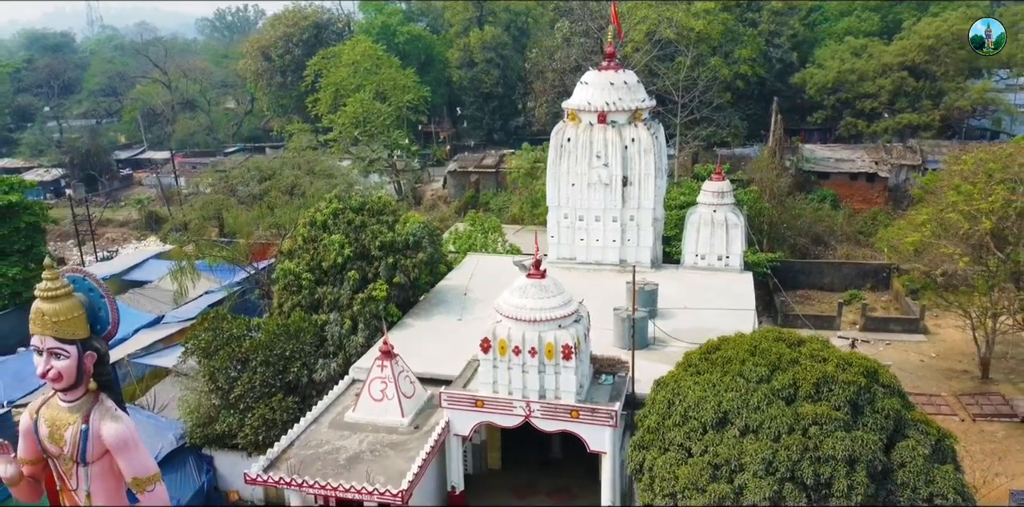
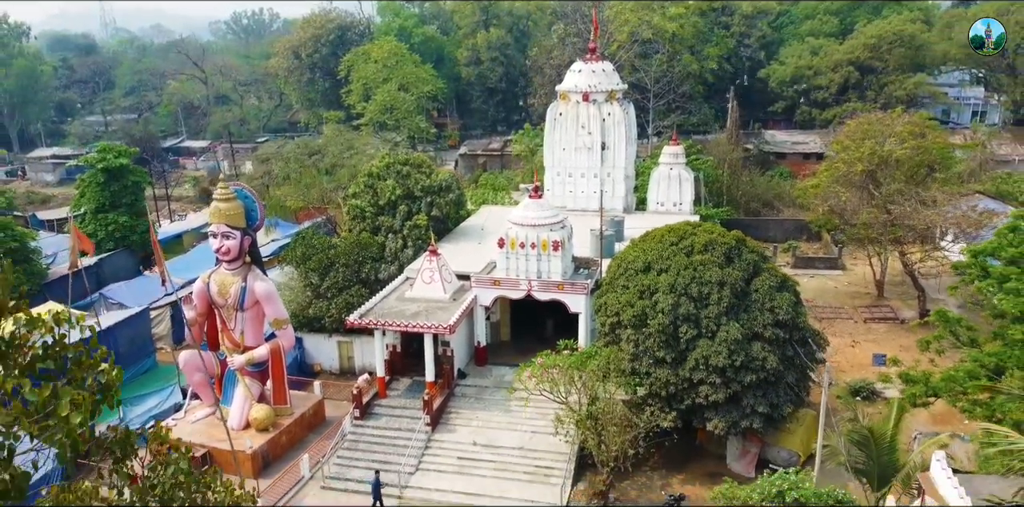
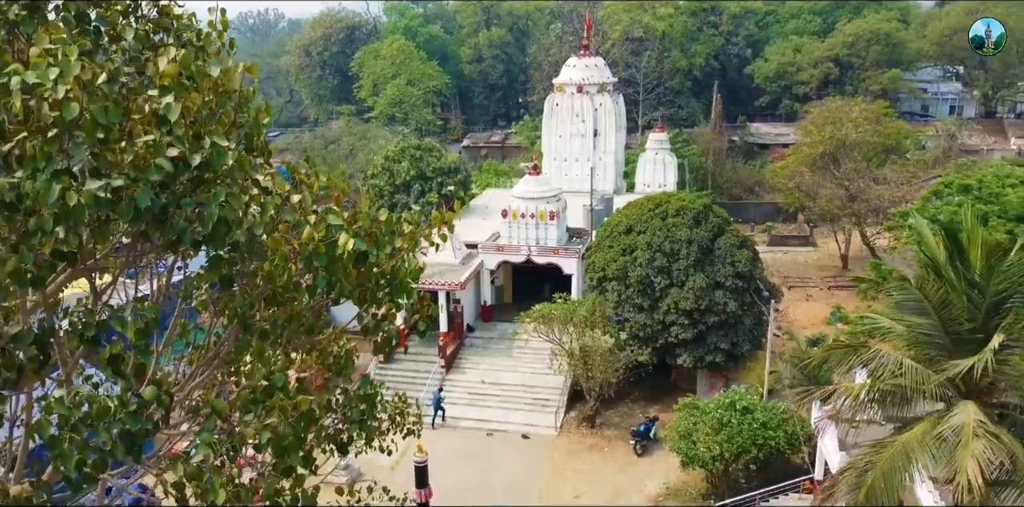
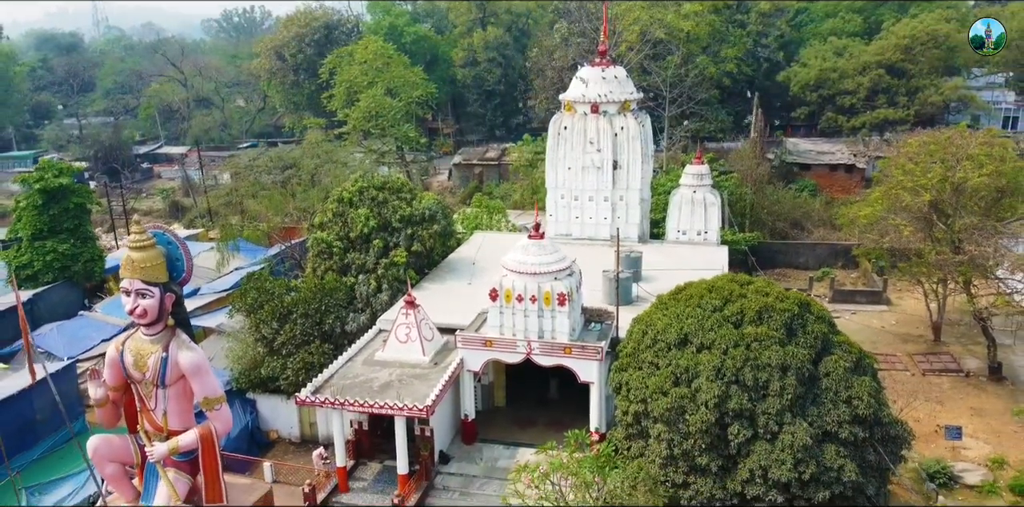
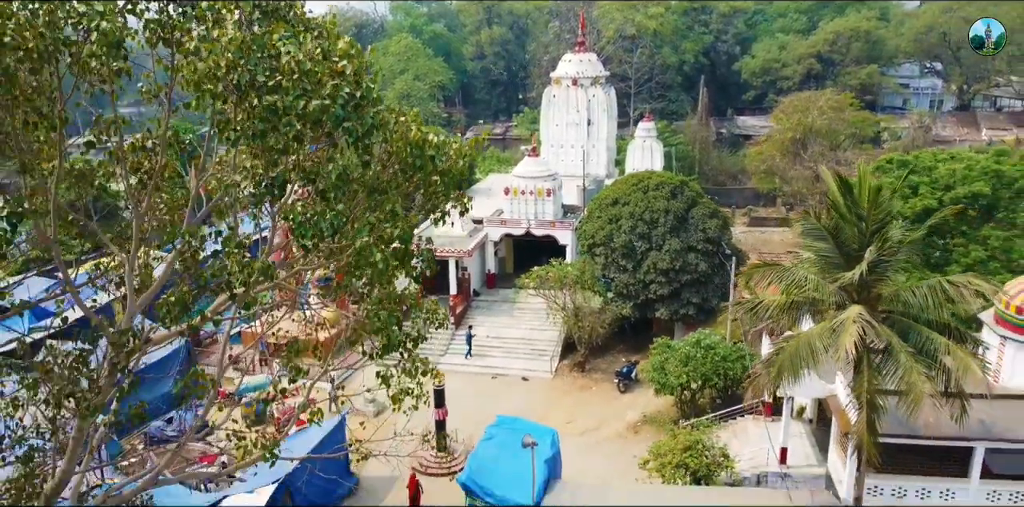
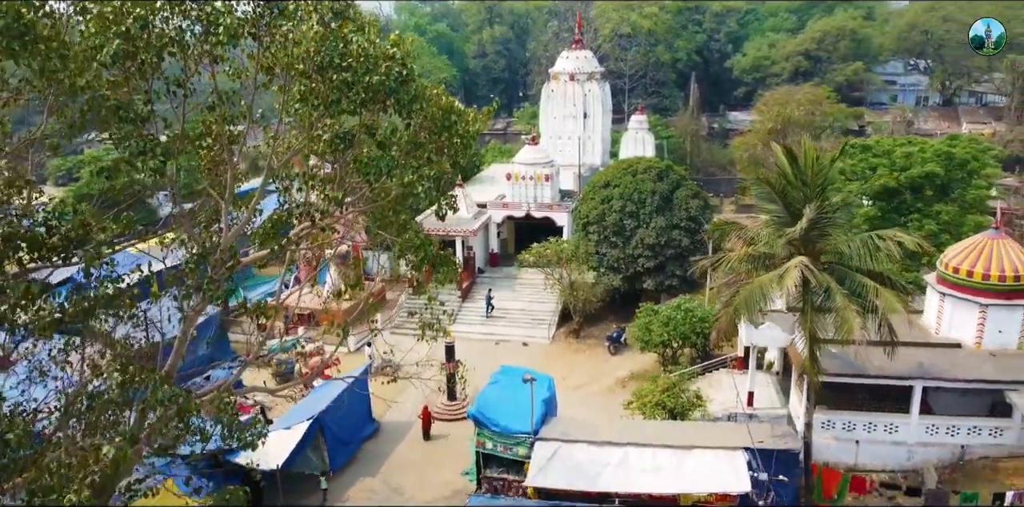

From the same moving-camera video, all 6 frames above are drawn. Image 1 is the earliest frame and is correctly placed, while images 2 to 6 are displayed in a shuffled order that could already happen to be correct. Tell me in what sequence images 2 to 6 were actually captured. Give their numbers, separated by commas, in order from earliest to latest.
4, 2, 3, 5, 6
